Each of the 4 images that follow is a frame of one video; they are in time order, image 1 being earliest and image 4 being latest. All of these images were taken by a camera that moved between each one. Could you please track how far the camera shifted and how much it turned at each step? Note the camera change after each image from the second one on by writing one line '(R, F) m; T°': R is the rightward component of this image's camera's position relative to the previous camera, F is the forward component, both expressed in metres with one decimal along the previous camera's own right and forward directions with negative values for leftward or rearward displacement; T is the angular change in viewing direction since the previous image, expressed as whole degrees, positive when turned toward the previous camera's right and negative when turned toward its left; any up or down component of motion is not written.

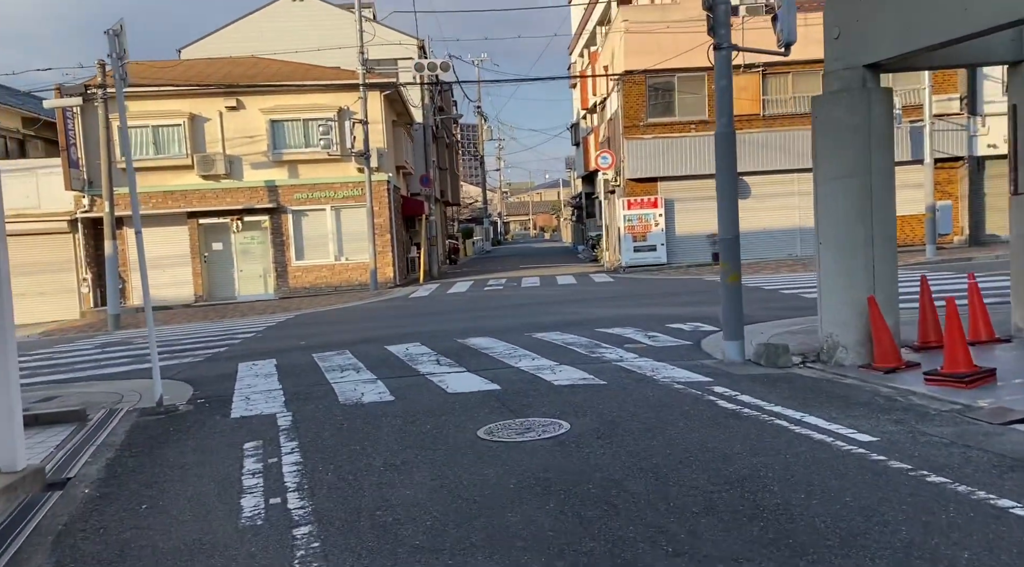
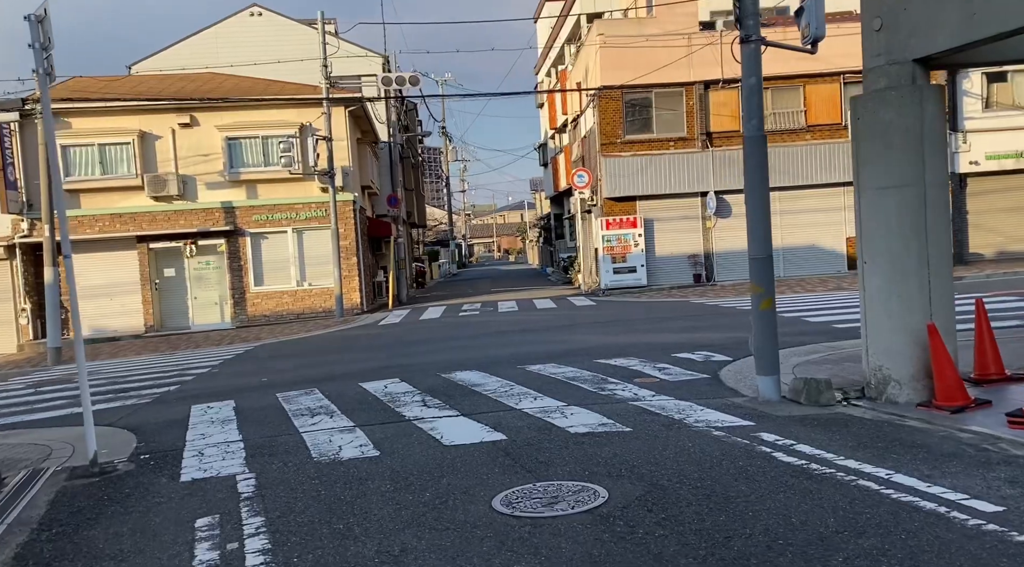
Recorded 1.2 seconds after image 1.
(-0.4, +1.6) m; +2°
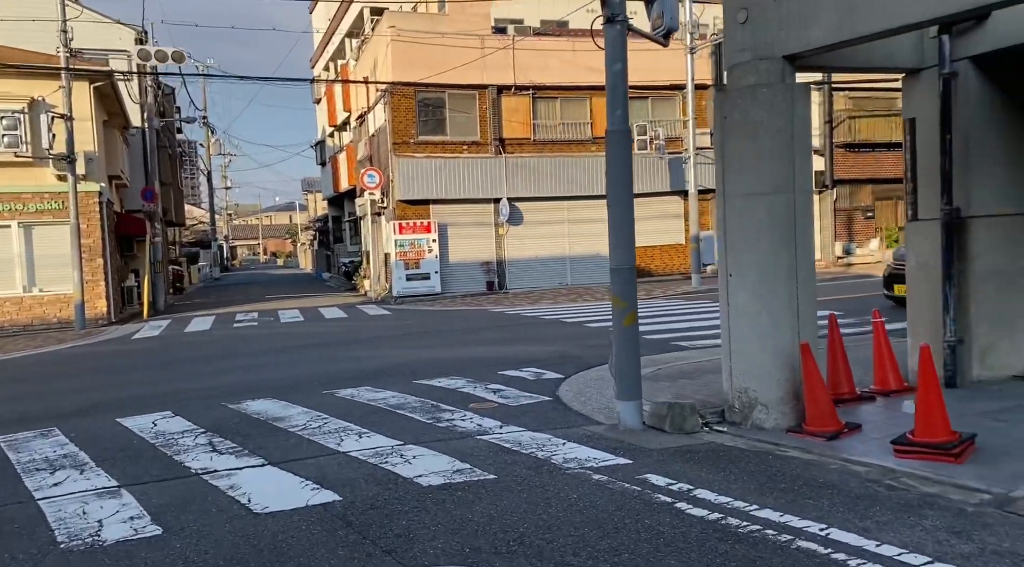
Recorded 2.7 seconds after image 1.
(-0.5, +1.7) m; +14°
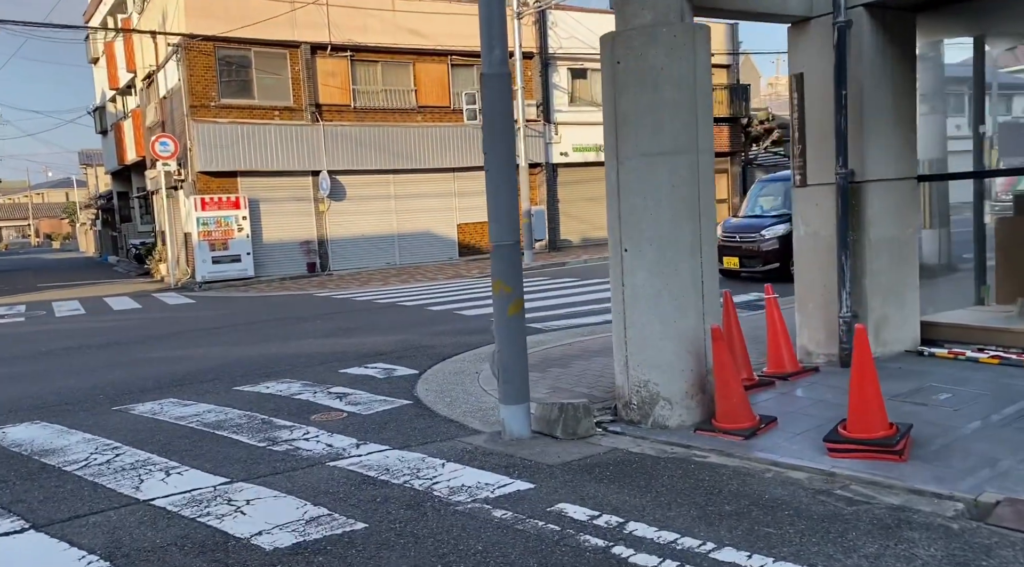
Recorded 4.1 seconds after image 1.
(-0.3, +1.7) m; +11°
